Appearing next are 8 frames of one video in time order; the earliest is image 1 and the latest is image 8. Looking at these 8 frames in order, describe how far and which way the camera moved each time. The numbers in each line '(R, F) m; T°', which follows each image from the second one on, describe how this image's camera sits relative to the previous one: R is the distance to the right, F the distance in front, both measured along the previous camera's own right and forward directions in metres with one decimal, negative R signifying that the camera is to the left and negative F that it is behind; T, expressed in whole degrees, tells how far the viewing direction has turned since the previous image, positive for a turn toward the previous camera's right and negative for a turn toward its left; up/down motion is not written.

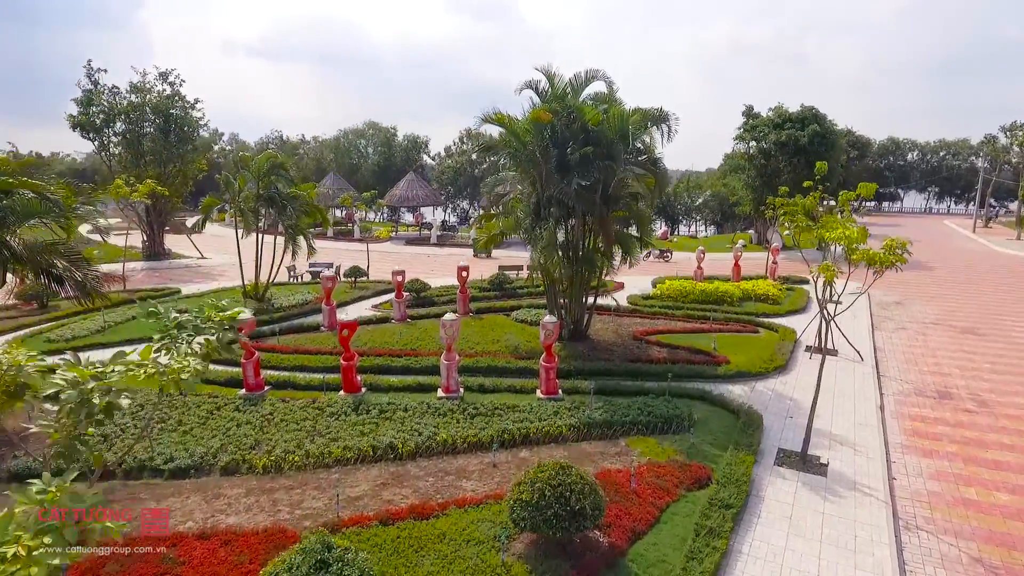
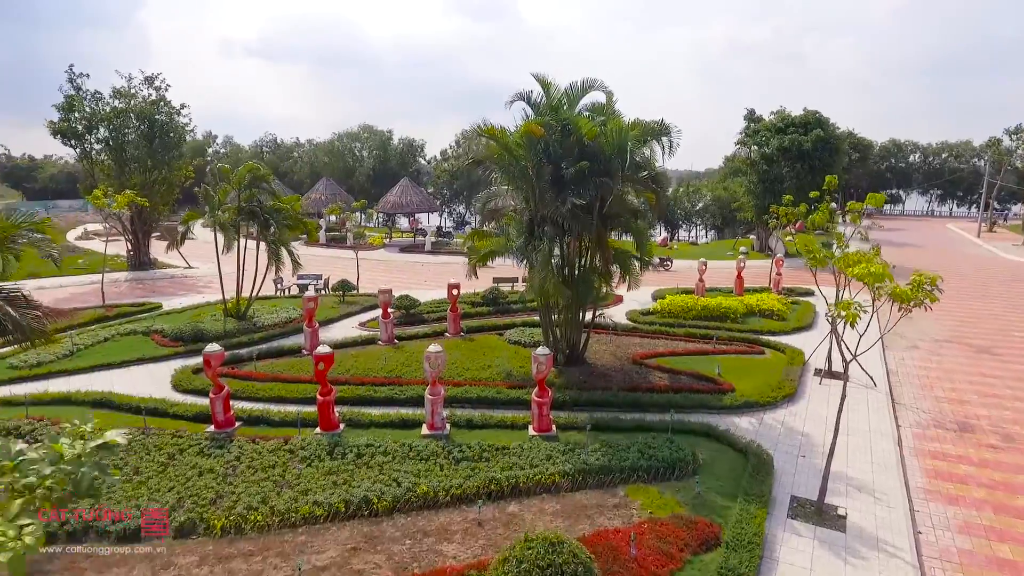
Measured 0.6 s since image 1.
(+0.1, +0.7) m; 0°
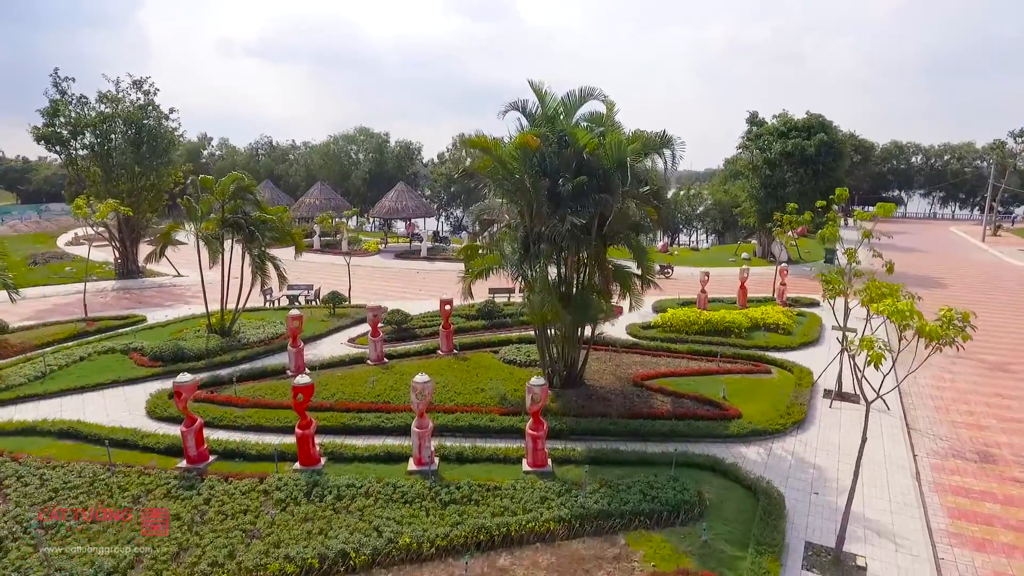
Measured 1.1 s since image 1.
(+0.1, +0.5) m; 0°
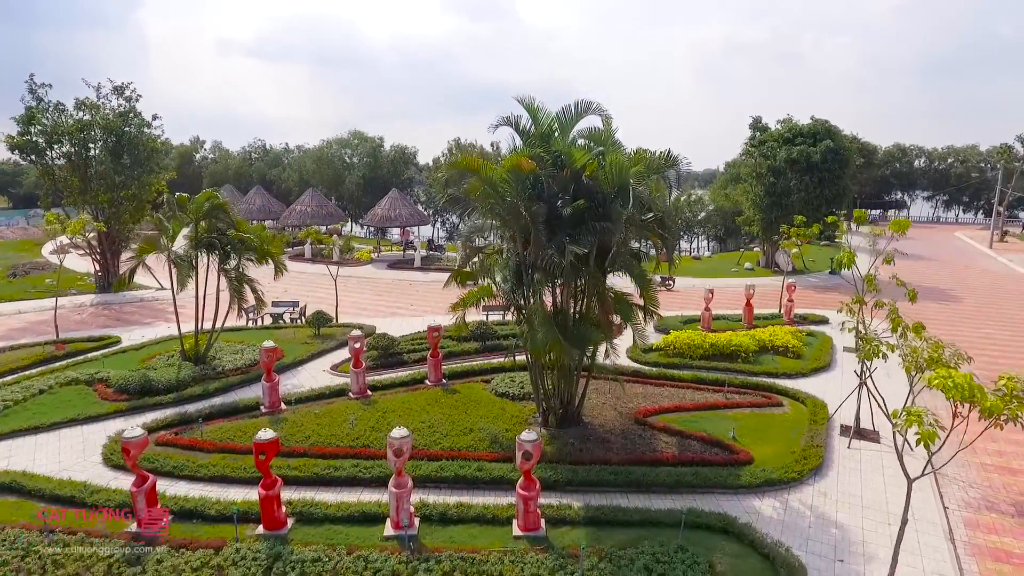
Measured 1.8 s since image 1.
(+0.1, +0.8) m; 0°
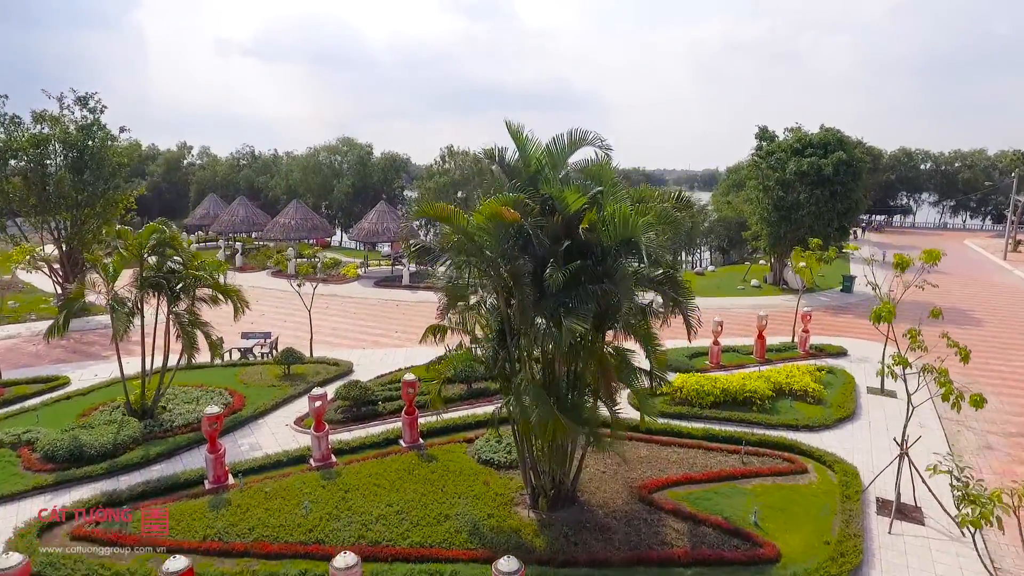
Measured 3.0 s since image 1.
(+0.2, +1.4) m; 0°
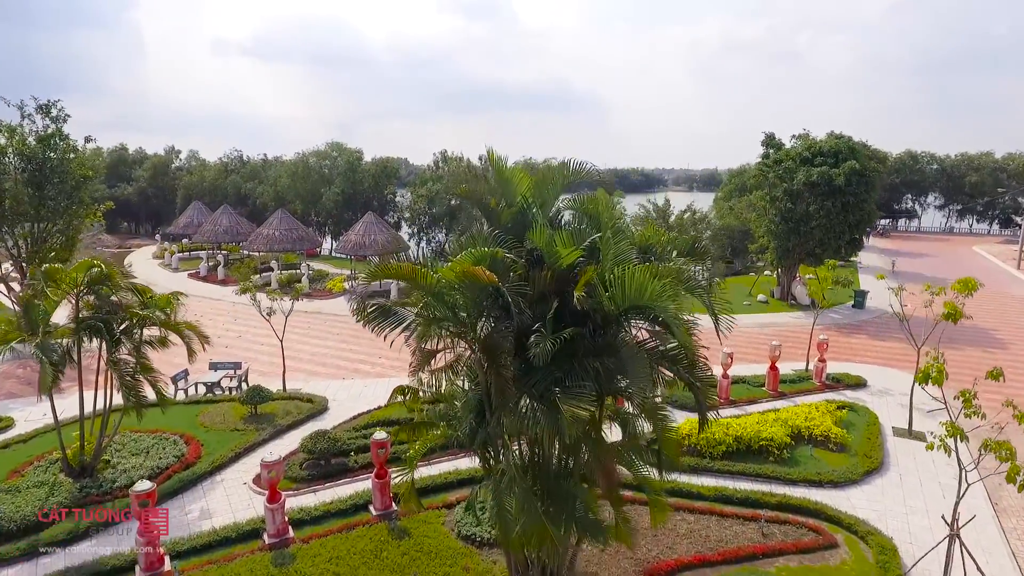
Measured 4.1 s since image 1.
(+0.2, +1.3) m; 0°
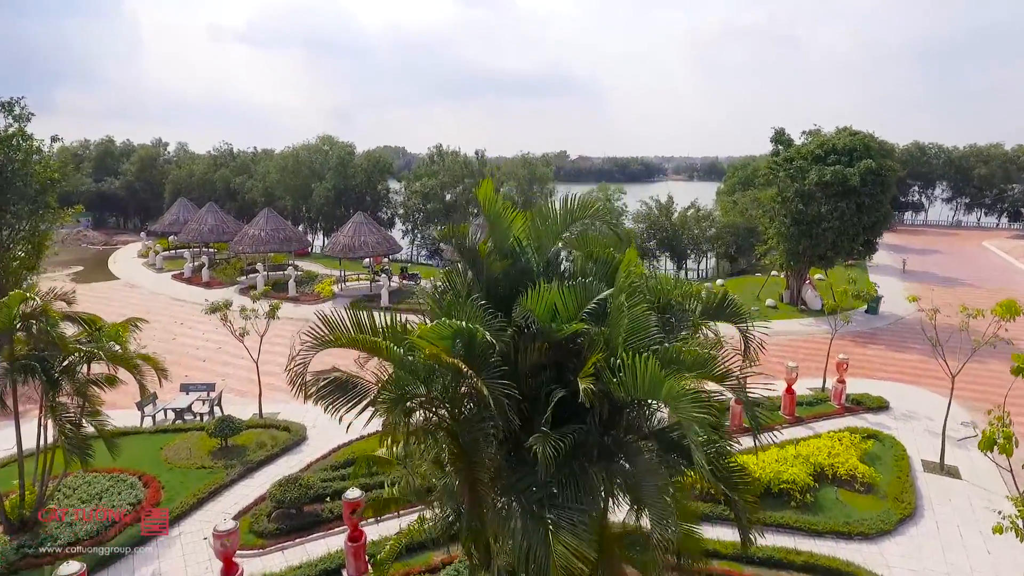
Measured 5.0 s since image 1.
(+0.1, +1.1) m; 0°
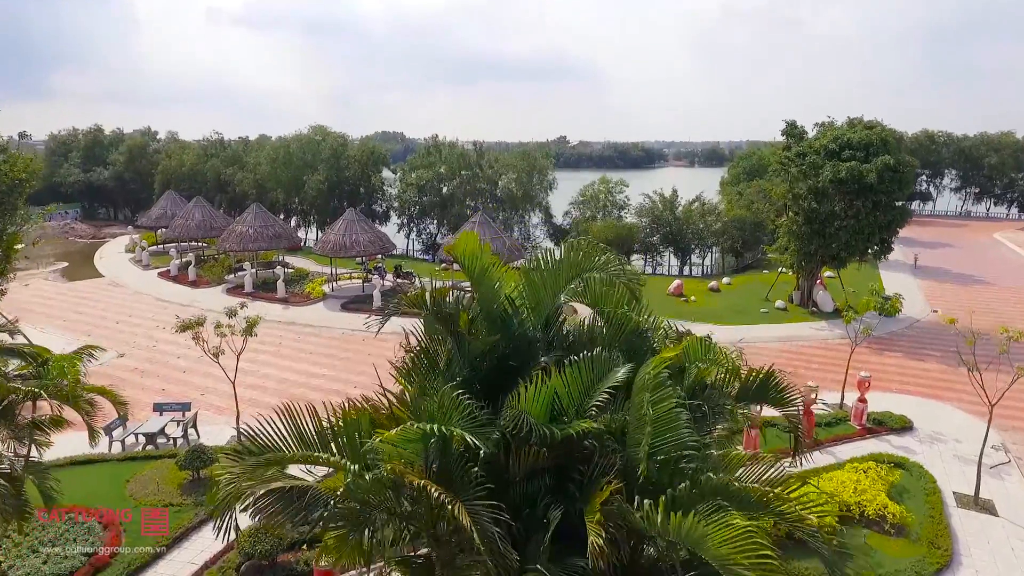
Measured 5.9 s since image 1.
(+0.1, +1.0) m; 0°
